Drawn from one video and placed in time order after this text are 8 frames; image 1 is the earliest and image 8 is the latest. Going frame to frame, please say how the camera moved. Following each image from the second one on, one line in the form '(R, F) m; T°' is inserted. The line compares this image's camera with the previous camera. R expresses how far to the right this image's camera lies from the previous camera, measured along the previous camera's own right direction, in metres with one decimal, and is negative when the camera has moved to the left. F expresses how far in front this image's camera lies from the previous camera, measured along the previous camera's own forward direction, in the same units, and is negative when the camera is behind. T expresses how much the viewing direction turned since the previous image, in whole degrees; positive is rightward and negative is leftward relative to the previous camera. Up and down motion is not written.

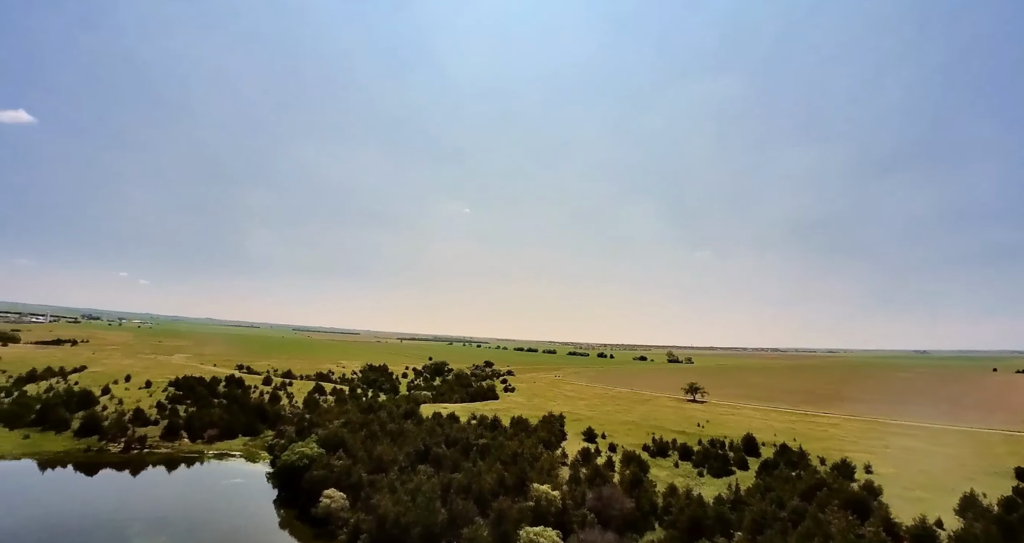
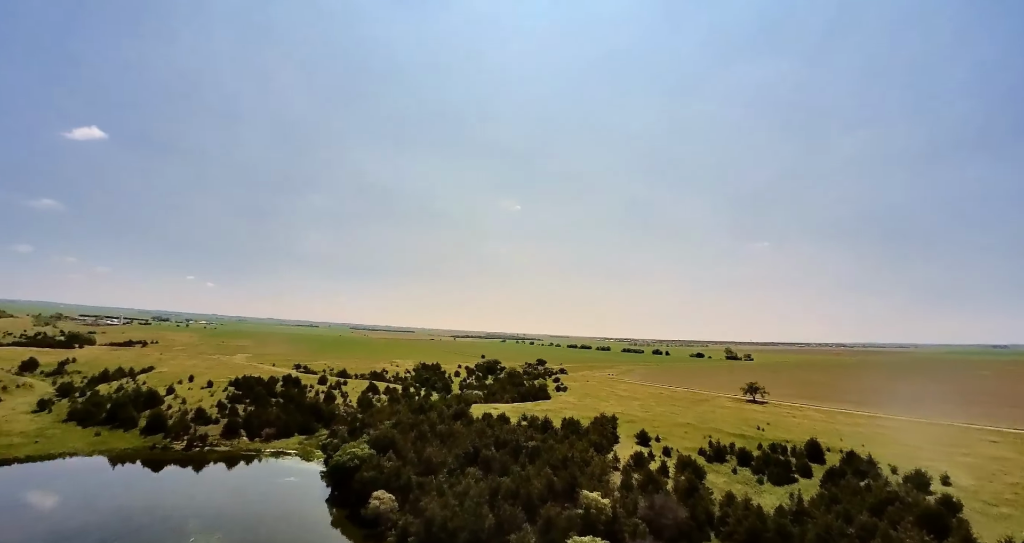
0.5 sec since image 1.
(-0.1, +1.2) m; -5°
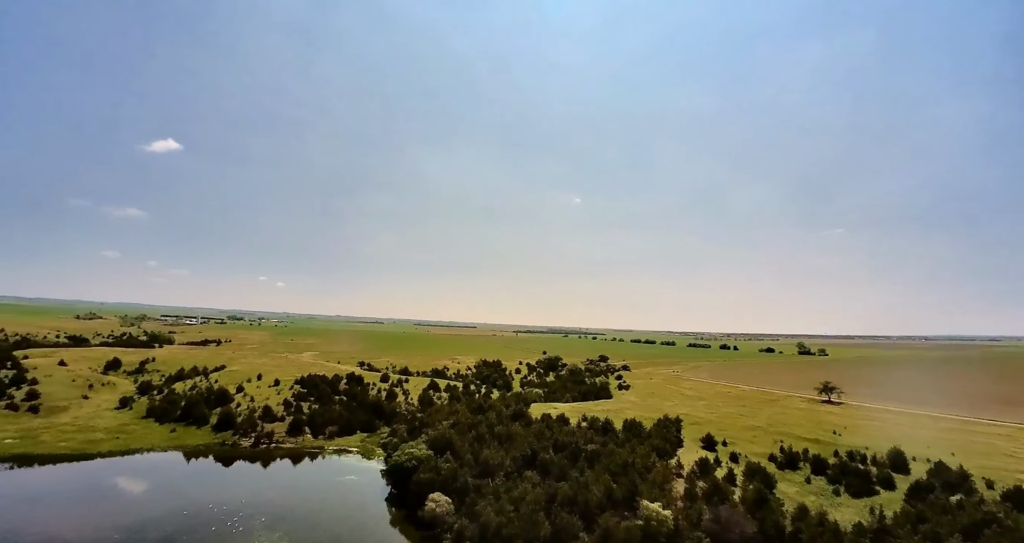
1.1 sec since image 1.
(0.0, +1.3) m; -6°
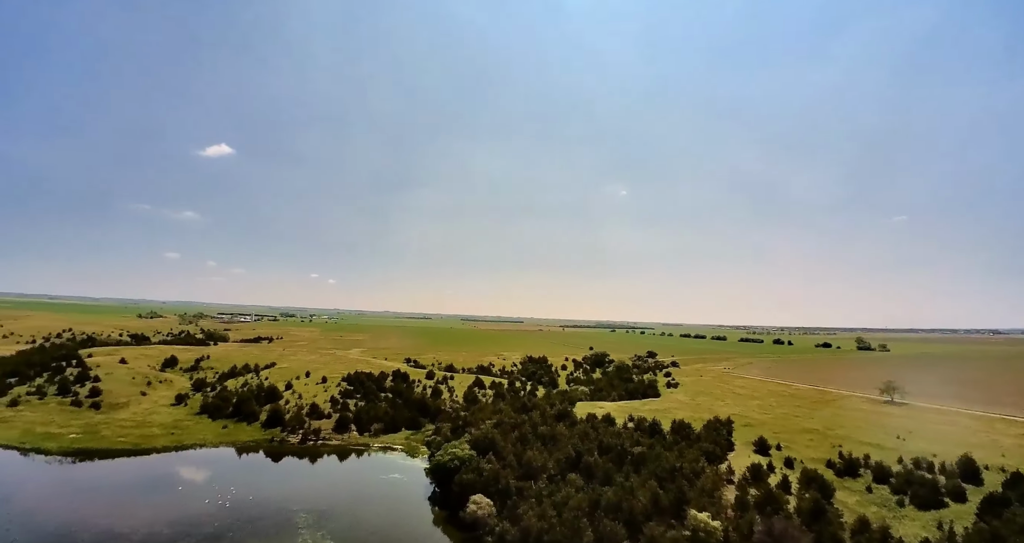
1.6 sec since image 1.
(+0.1, +1.0) m; -5°
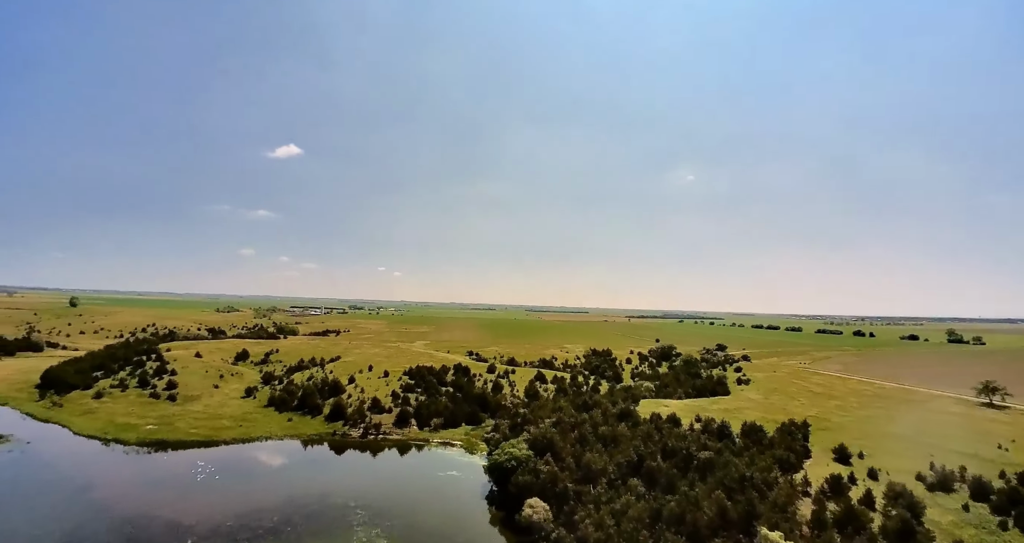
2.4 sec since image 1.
(+0.4, +1.5) m; -7°
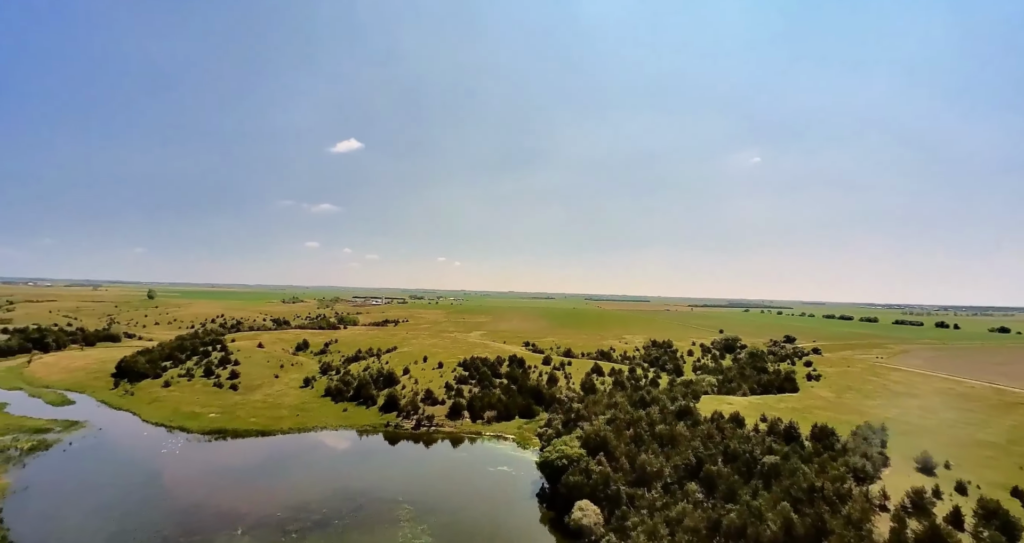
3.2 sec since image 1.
(+0.7, +1.2) m; -7°
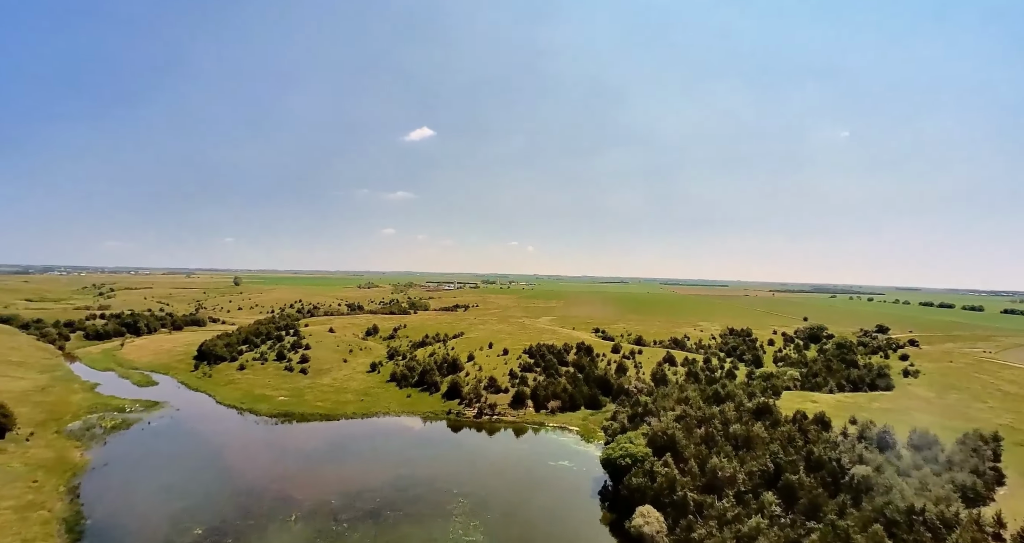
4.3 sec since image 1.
(+1.0, +1.4) m; -9°
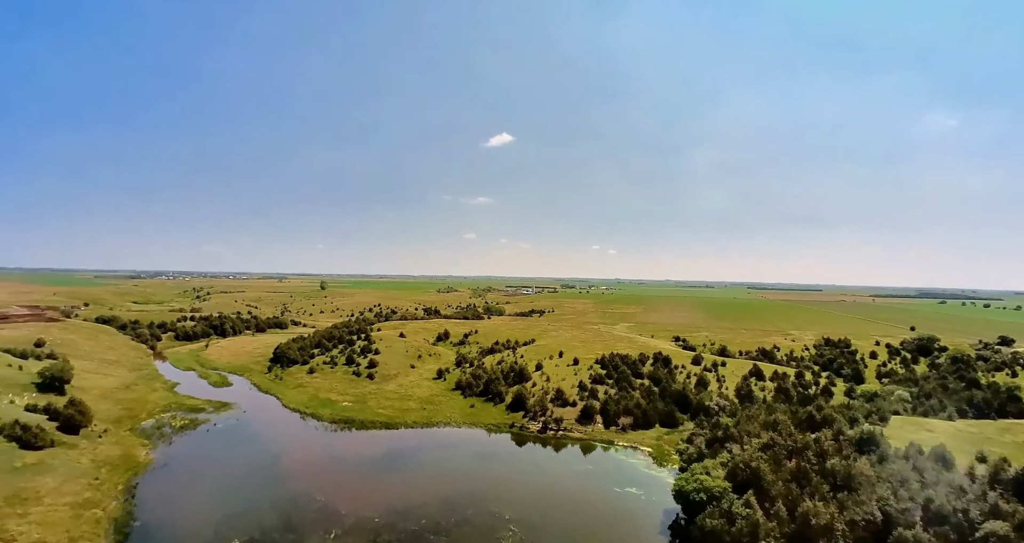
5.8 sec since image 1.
(+1.5, +1.6) m; -10°
